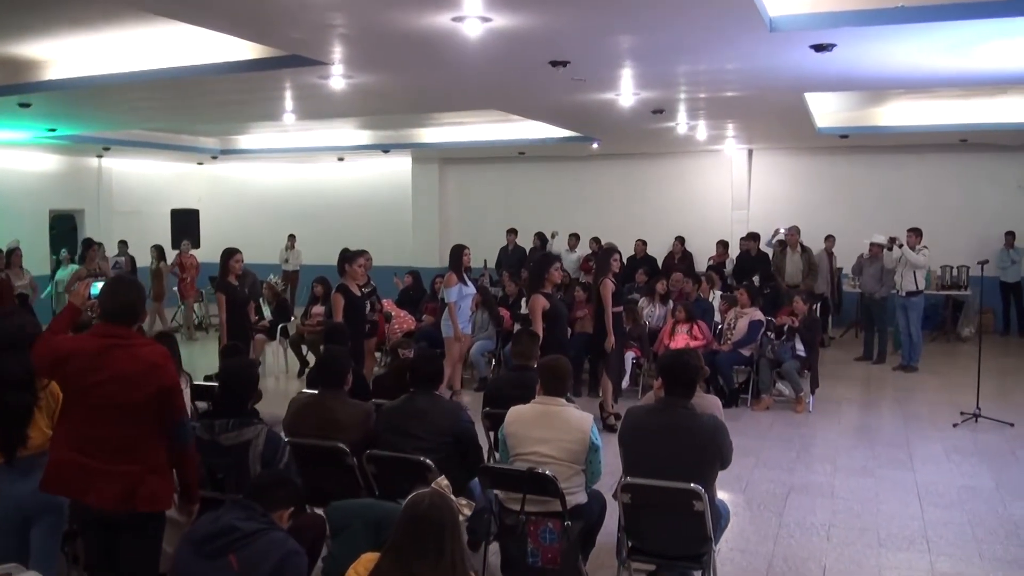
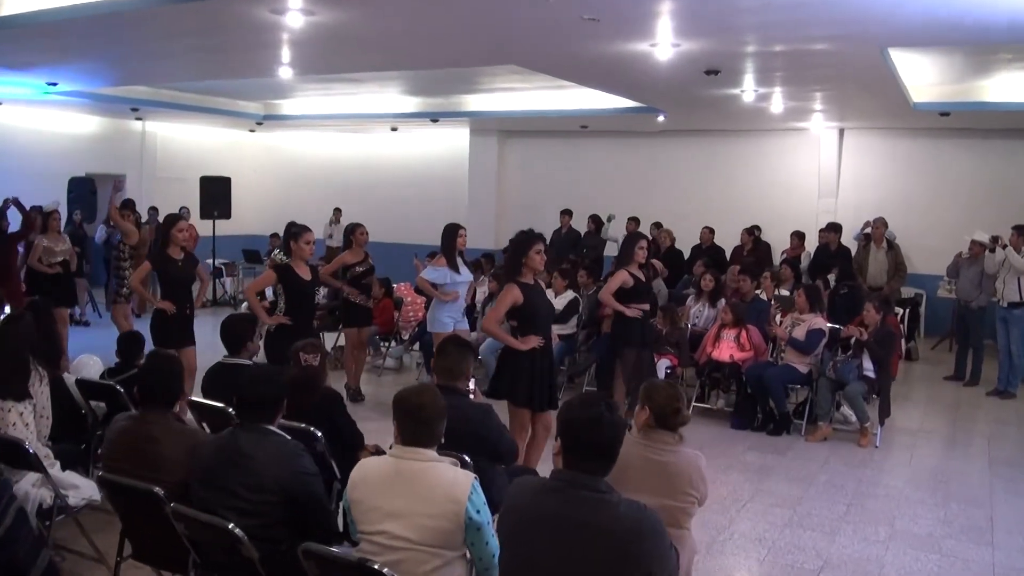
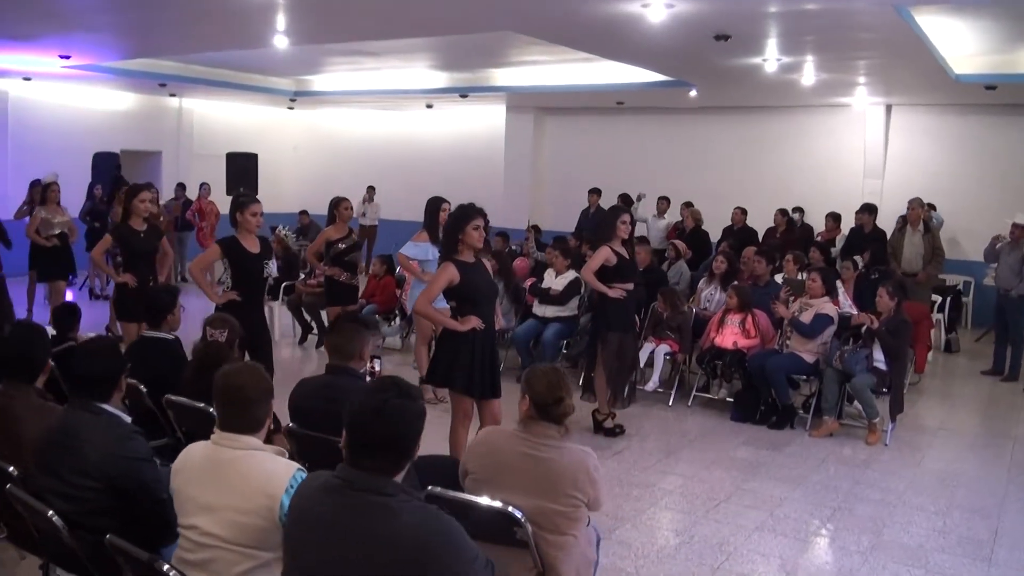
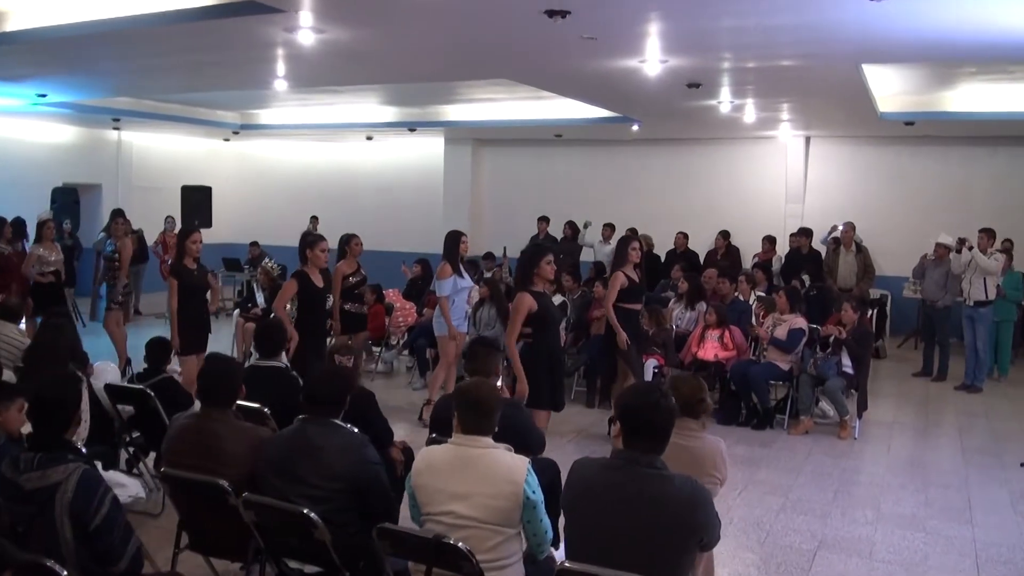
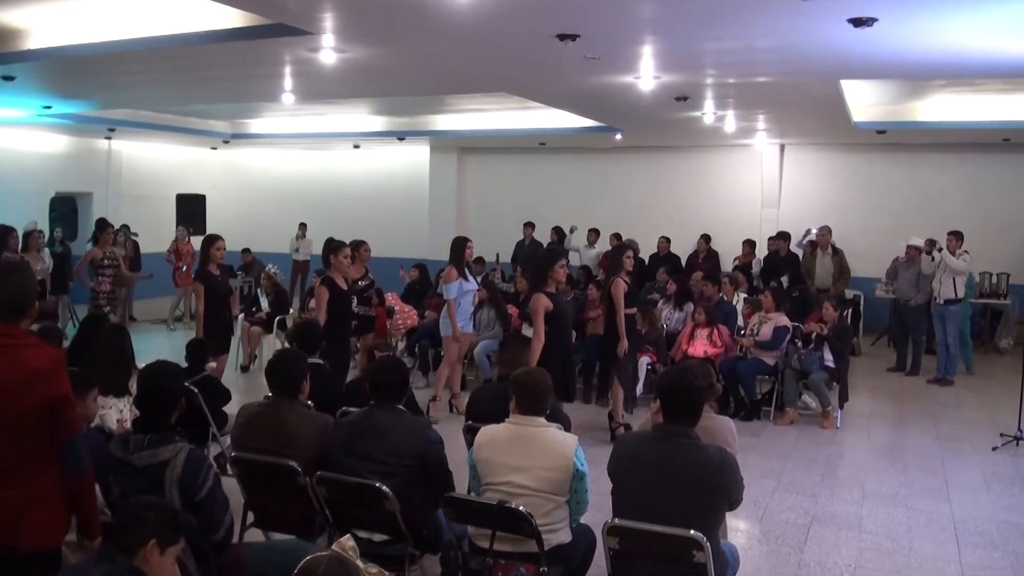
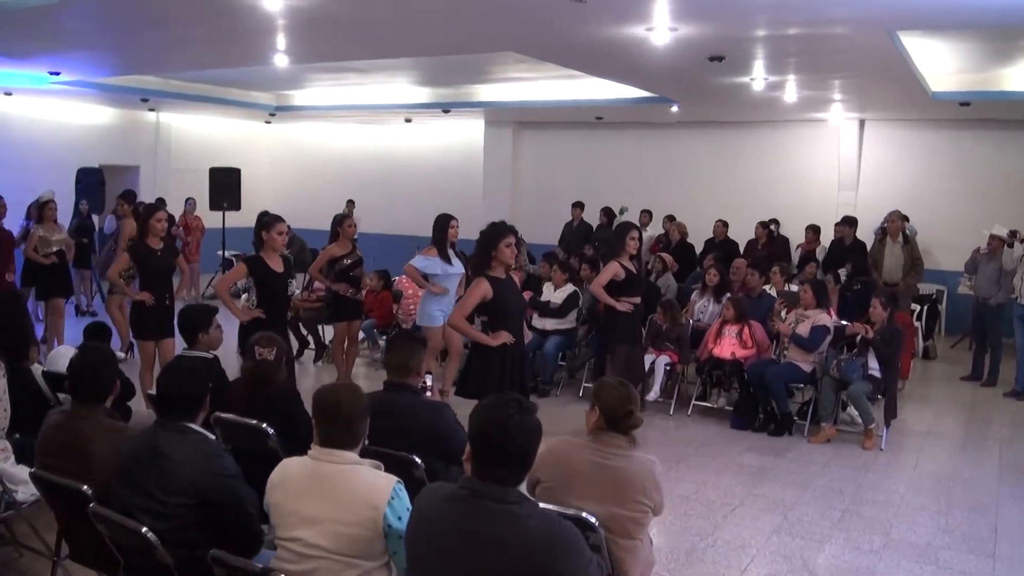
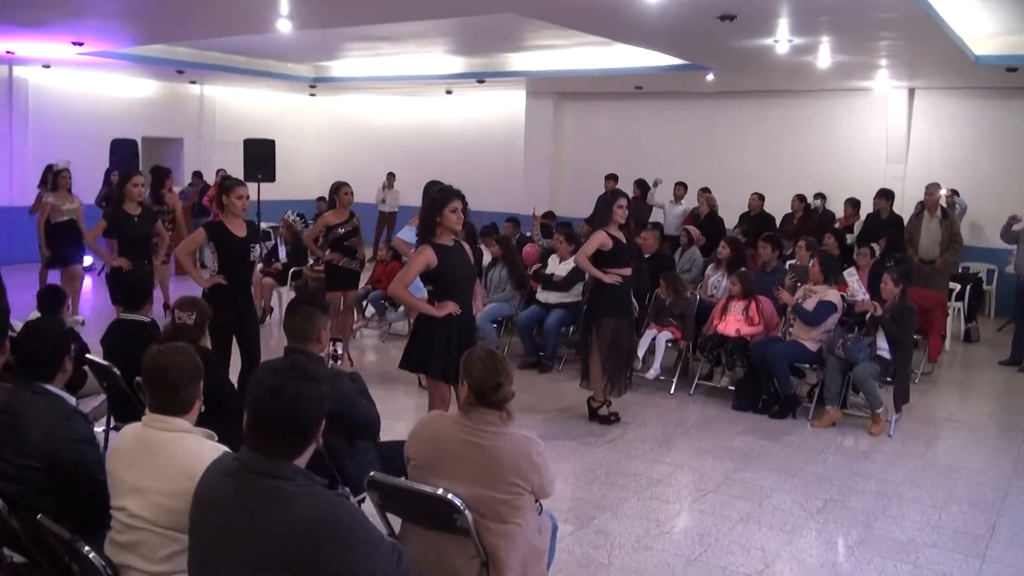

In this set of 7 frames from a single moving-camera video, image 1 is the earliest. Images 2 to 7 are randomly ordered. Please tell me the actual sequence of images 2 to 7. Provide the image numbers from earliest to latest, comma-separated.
5, 4, 2, 6, 3, 7
